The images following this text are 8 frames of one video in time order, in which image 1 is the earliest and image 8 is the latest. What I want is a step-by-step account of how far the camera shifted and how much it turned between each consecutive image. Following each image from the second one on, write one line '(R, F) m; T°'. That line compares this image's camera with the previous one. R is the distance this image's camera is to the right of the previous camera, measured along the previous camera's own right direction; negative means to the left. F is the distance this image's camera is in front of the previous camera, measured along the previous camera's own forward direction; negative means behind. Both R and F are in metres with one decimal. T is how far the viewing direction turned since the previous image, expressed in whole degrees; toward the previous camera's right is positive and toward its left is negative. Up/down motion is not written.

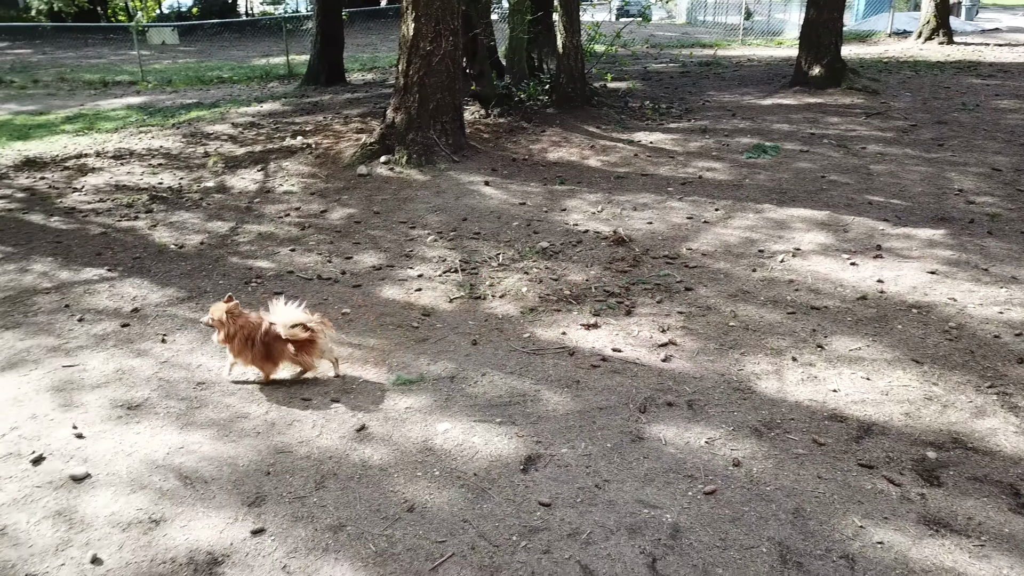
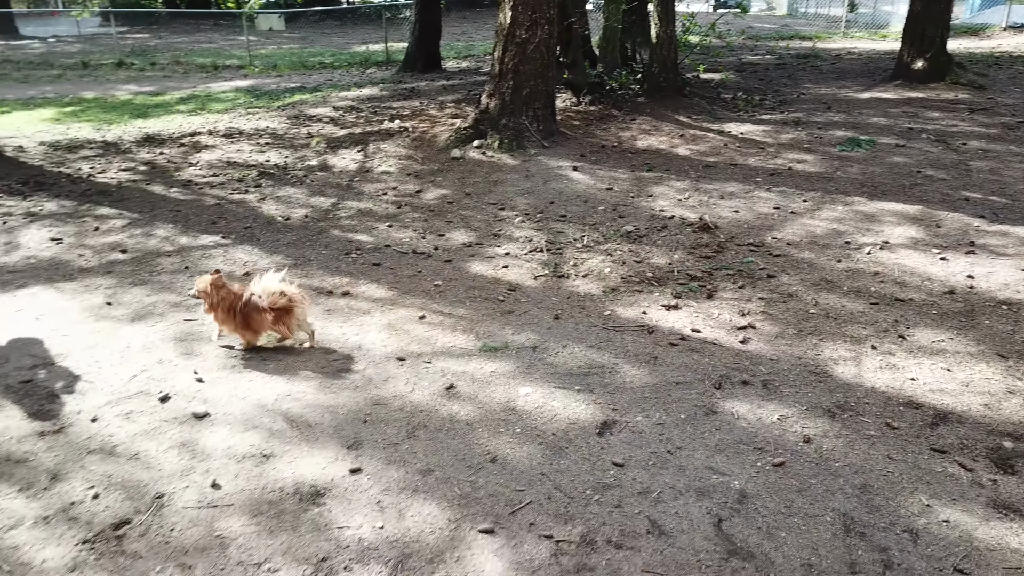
(0.0, -0.2) m; -6°
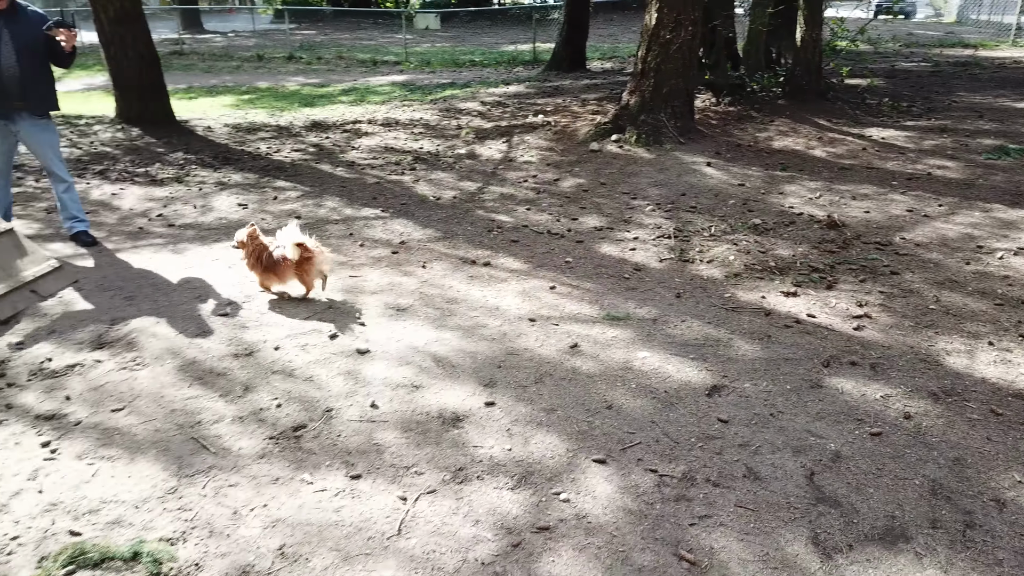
(0.0, -0.4) m; -9°
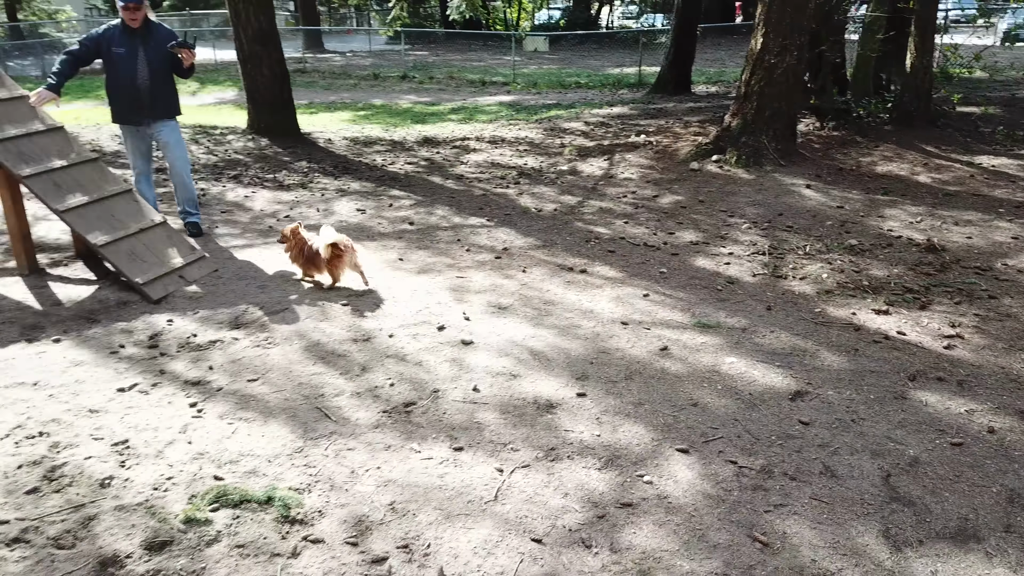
(0.0, -0.3) m; -7°
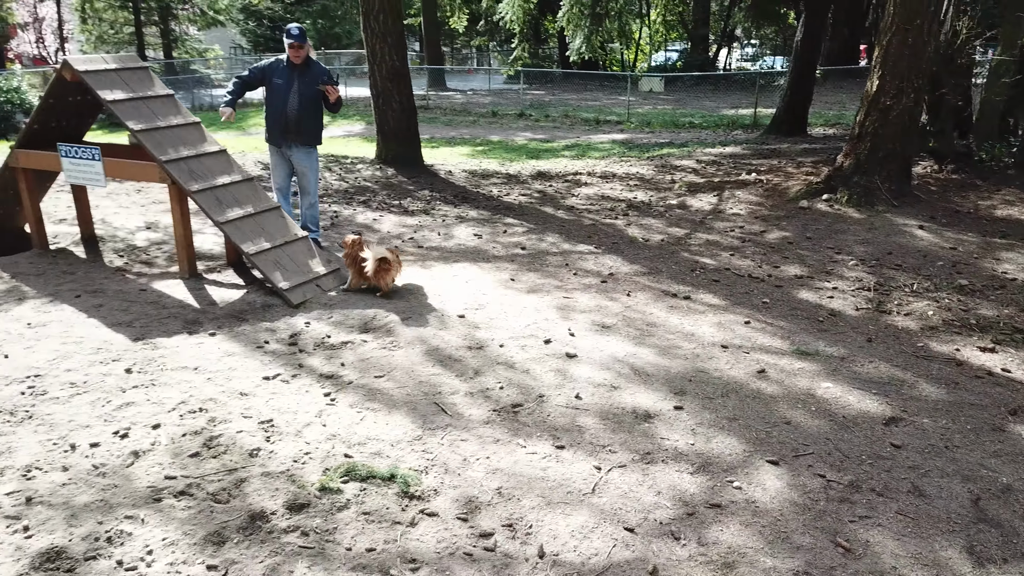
(0.0, -0.3) m; -8°
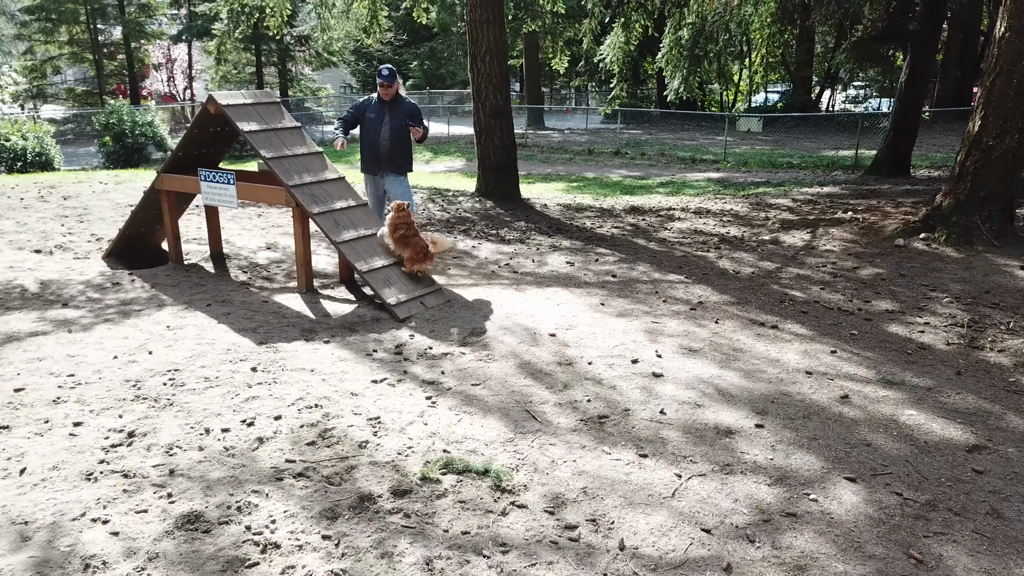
(0.0, -0.3) m; -7°
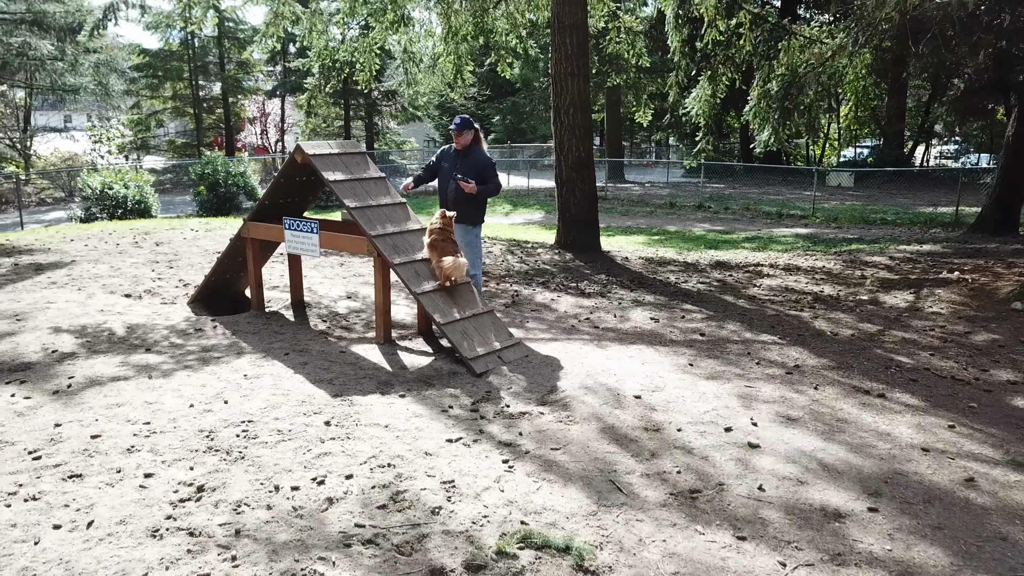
(-0.1, +0.2) m; -5°
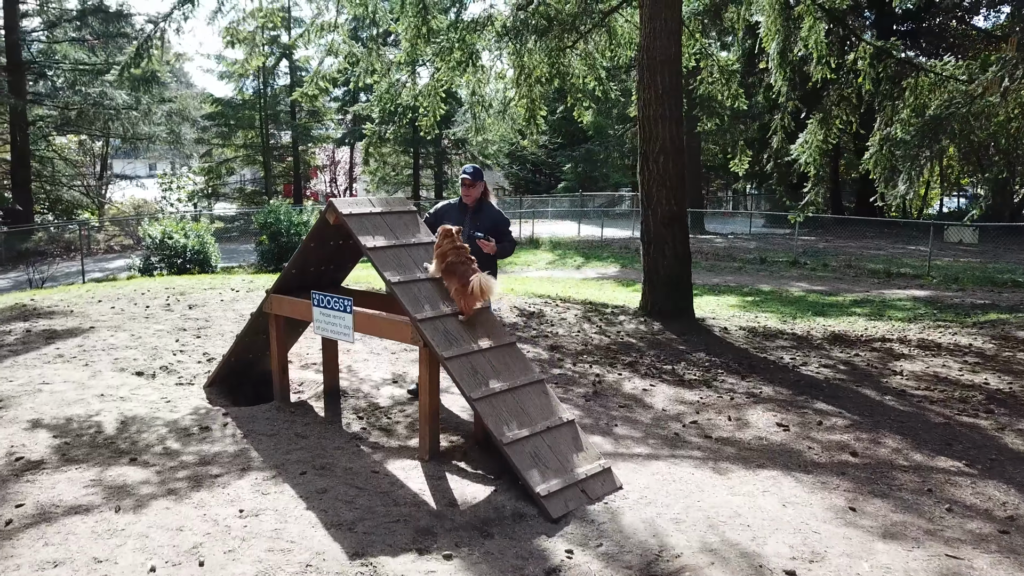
(-0.1, +1.5) m; -5°
